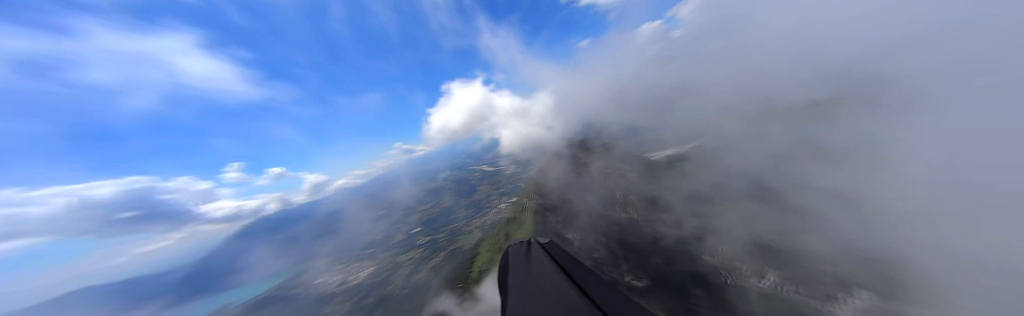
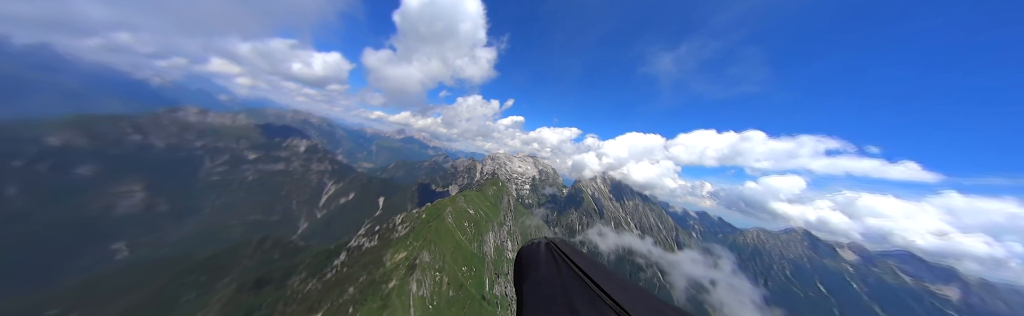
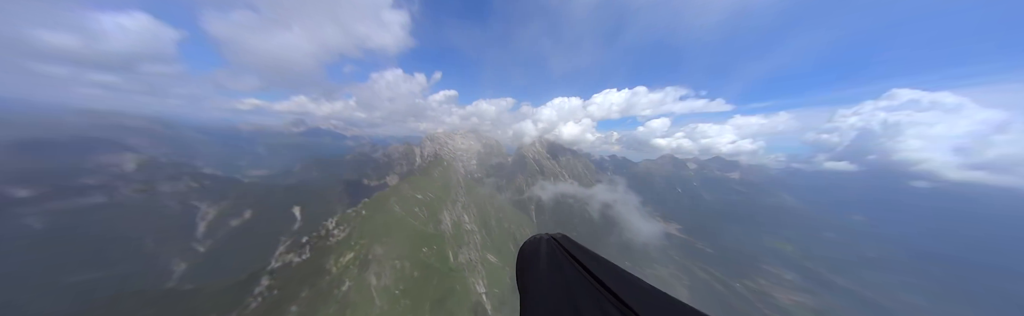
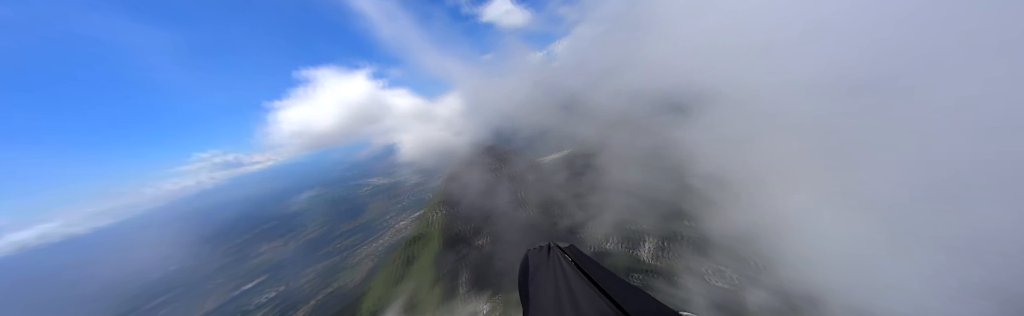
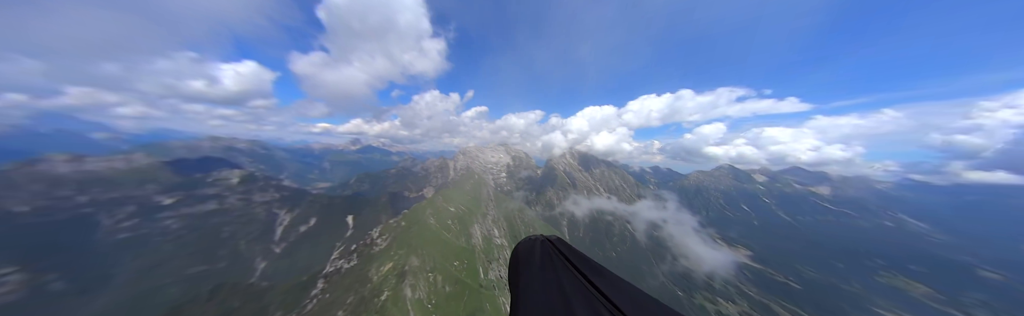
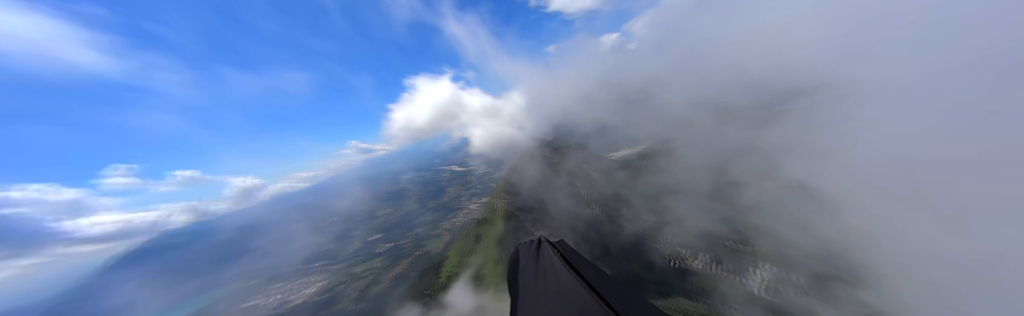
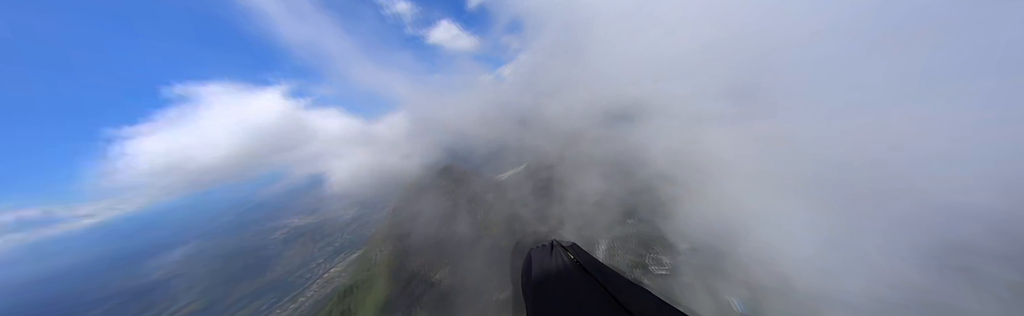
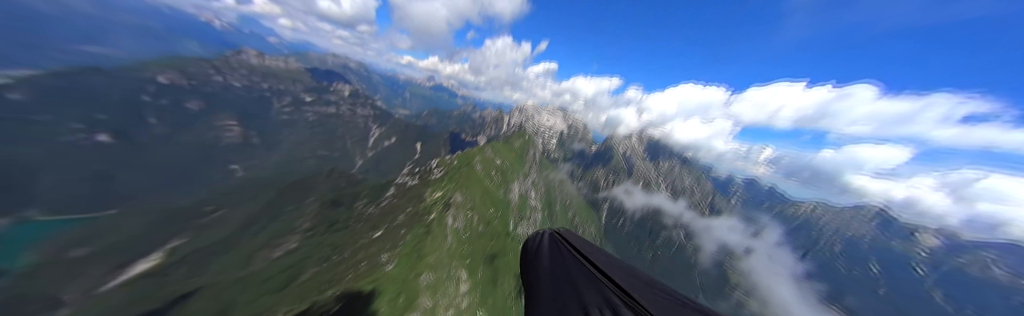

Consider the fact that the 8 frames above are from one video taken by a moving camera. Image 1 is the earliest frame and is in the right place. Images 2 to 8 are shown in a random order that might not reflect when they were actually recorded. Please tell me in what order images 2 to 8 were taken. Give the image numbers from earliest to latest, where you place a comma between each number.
6, 4, 7, 3, 5, 2, 8
